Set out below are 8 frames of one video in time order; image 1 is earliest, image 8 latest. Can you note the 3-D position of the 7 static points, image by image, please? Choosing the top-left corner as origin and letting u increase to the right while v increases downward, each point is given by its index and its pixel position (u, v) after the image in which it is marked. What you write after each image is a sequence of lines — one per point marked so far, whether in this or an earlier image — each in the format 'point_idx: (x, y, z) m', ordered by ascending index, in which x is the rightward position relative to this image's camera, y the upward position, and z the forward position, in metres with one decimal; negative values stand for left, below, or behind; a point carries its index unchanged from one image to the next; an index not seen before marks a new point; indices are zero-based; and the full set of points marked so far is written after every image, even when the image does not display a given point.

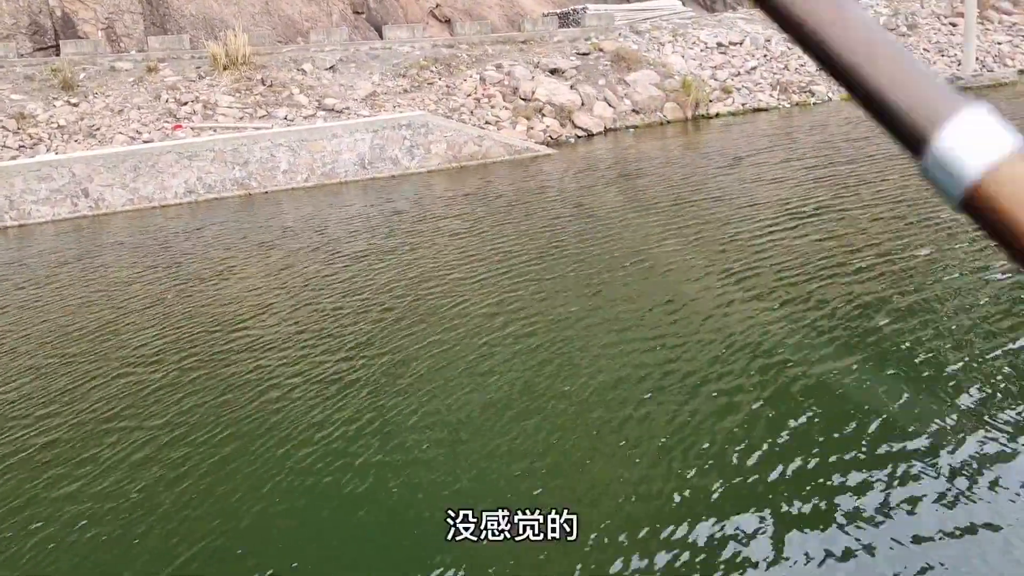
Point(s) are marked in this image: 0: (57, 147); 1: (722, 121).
0: (-10.7, +3.5, +17.1) m
1: (+5.6, +4.2, +19.1) m
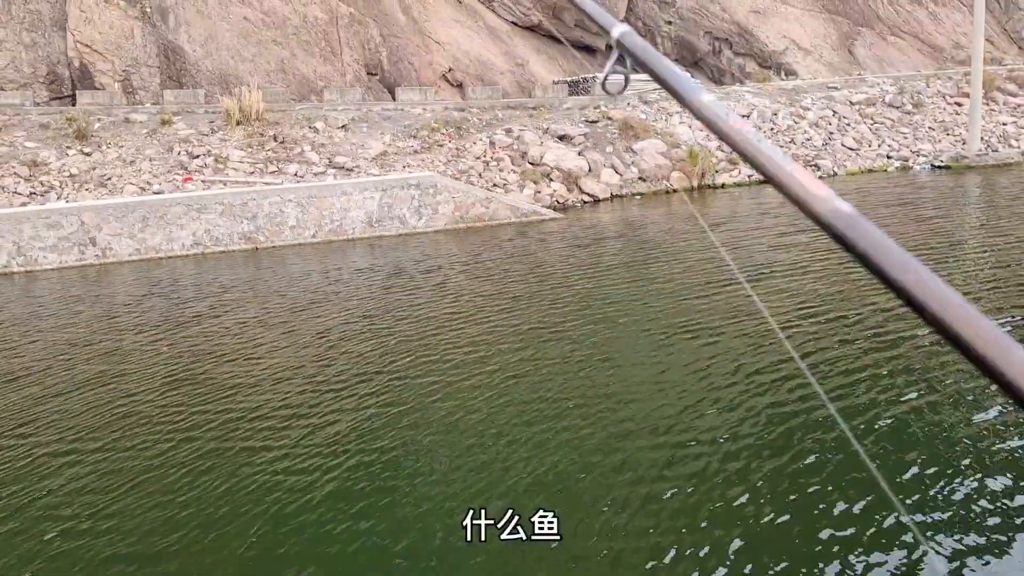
0: (-10.5, +2.3, +17.2) m
1: (+5.7, +2.4, +19.2) m
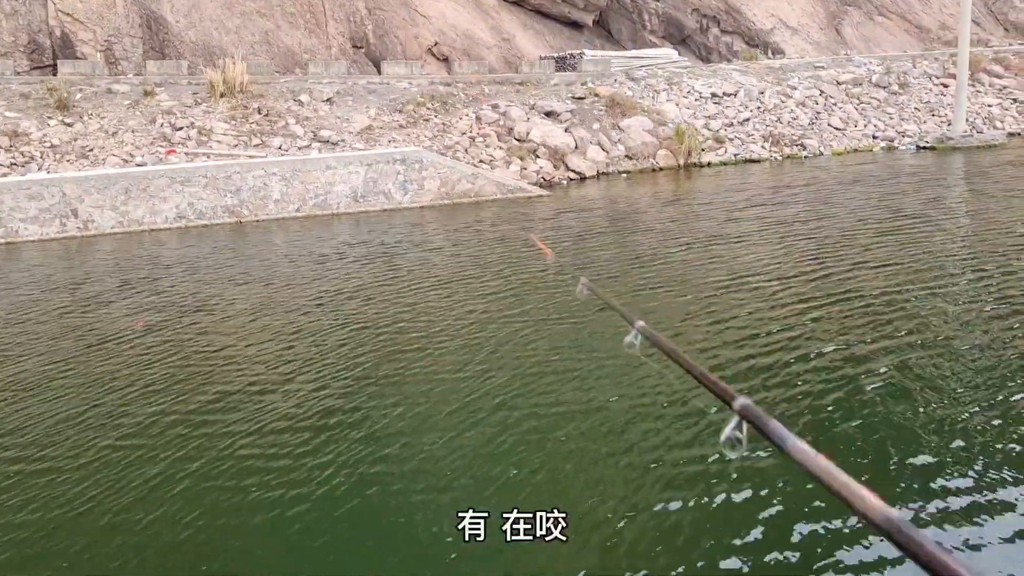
0: (-10.9, +3.0, +17.0) m
1: (+5.4, +3.0, +19.2) m
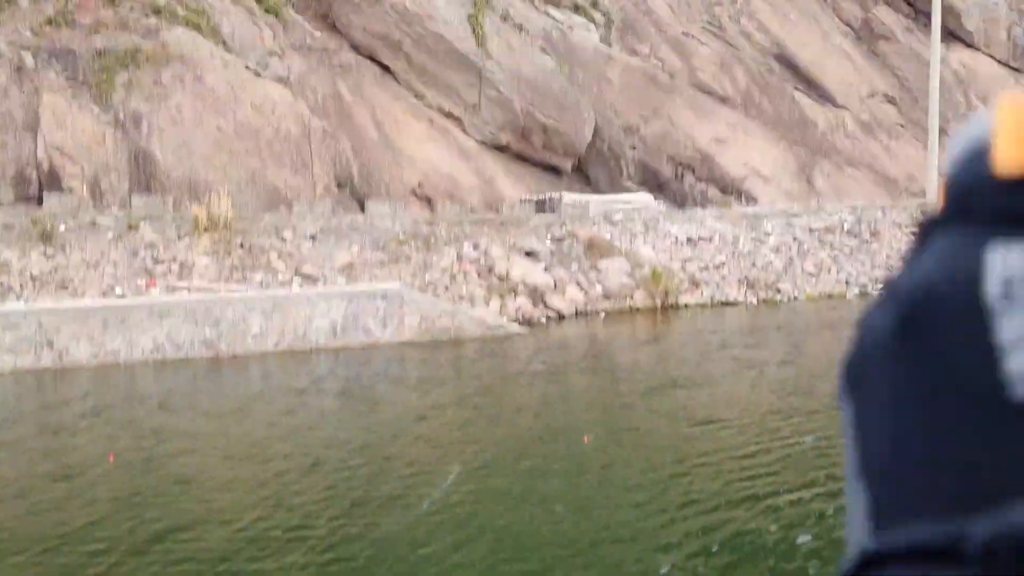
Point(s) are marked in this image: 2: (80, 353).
0: (-11.4, -0.2, +17.0) m
1: (+4.8, -0.6, +19.4) m
2: (-9.9, -1.5, +16.5) m
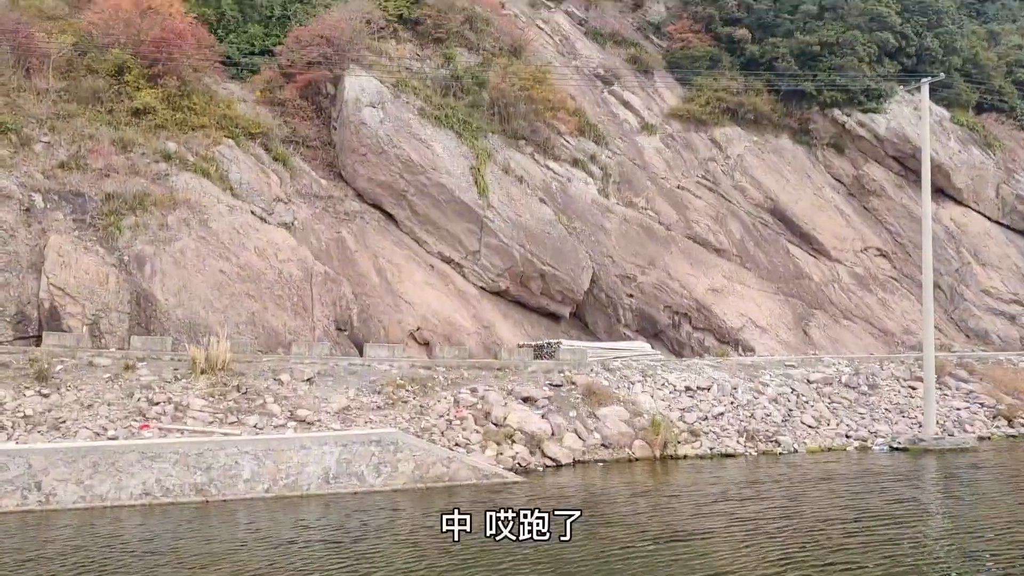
0: (-11.5, -3.5, +16.8) m
1: (+4.8, -4.5, +19.1) m
2: (-10.0, -4.8, +16.2) m
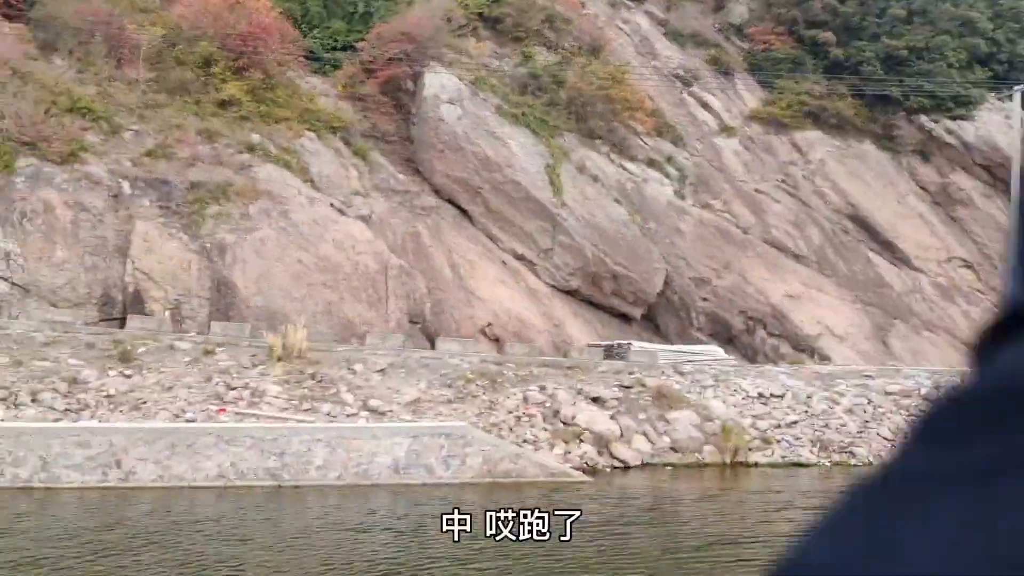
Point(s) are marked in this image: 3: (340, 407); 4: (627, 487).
0: (-9.8, -3.1, +17.4) m
1: (+6.5, -4.7, +18.9) m
2: (-8.4, -4.4, +16.7) m
3: (-4.4, -3.0, +18.5) m
4: (+2.8, -4.8, +17.6) m
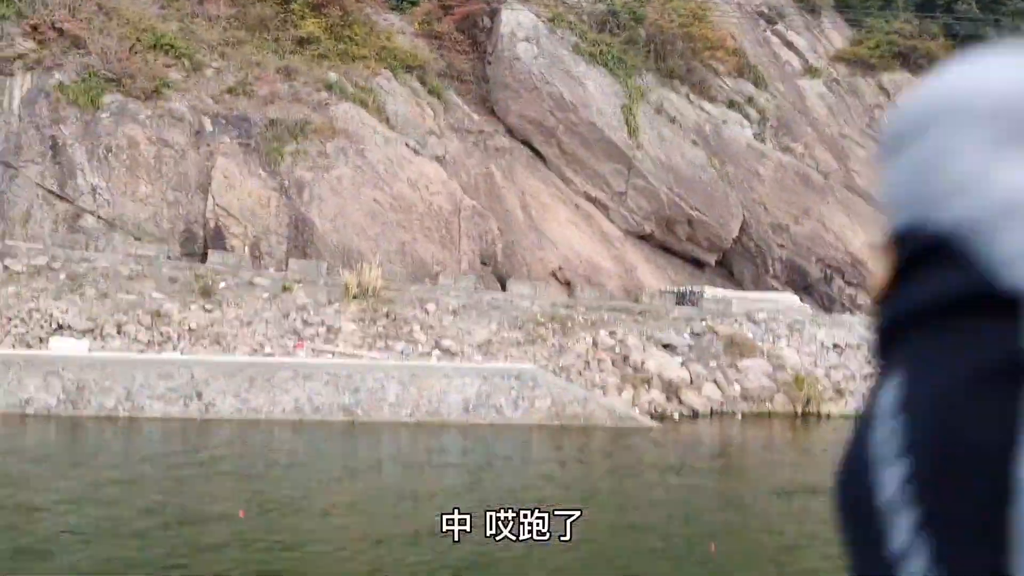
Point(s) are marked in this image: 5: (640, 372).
0: (-8.0, -1.5, +17.9) m
1: (+8.2, -3.4, +18.7) m
2: (-6.8, -2.9, +17.2) m
3: (-2.6, -1.5, +18.8) m
4: (+4.5, -3.5, +17.6) m
5: (+3.4, -2.2, +19.2) m
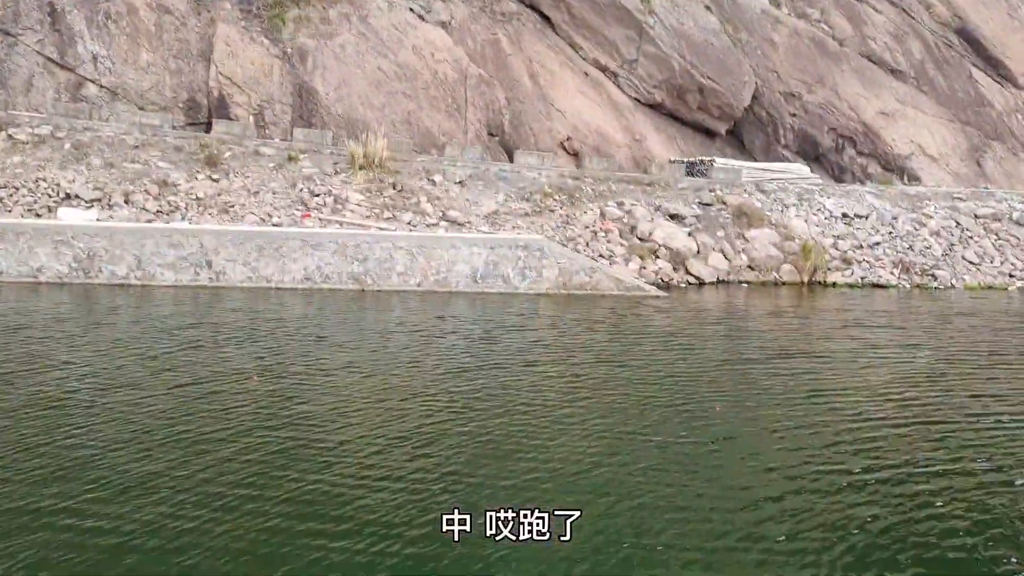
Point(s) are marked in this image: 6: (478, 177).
0: (-7.9, +1.8, +18.0) m
1: (+8.4, -0.1, +18.9) m
2: (-6.6, +0.3, +17.5) m
3: (-2.4, +1.9, +18.8) m
4: (+4.7, -0.3, +17.8) m
5: (+3.5, +1.2, +19.3) m
6: (-1.1, +3.0, +19.8) m
